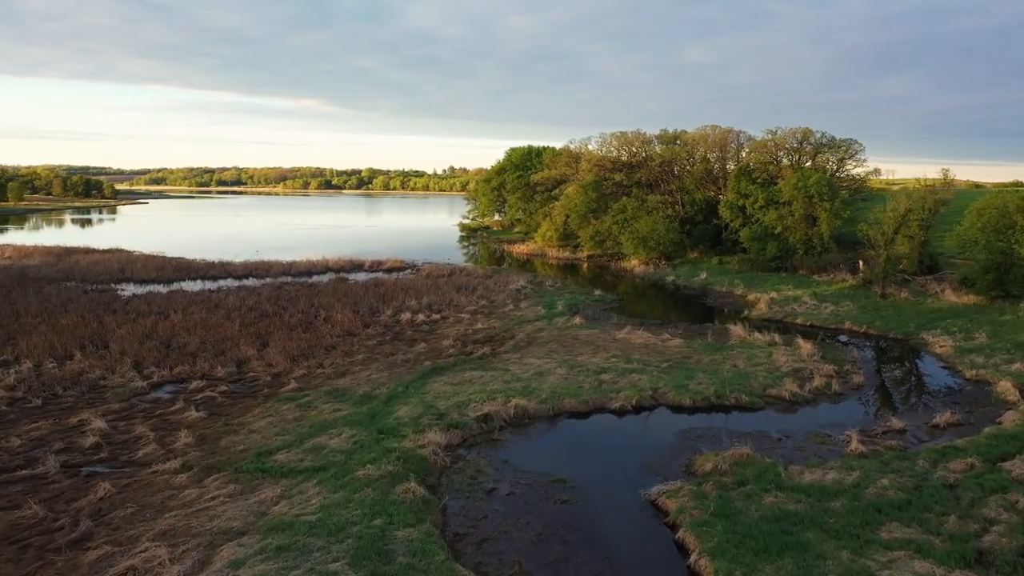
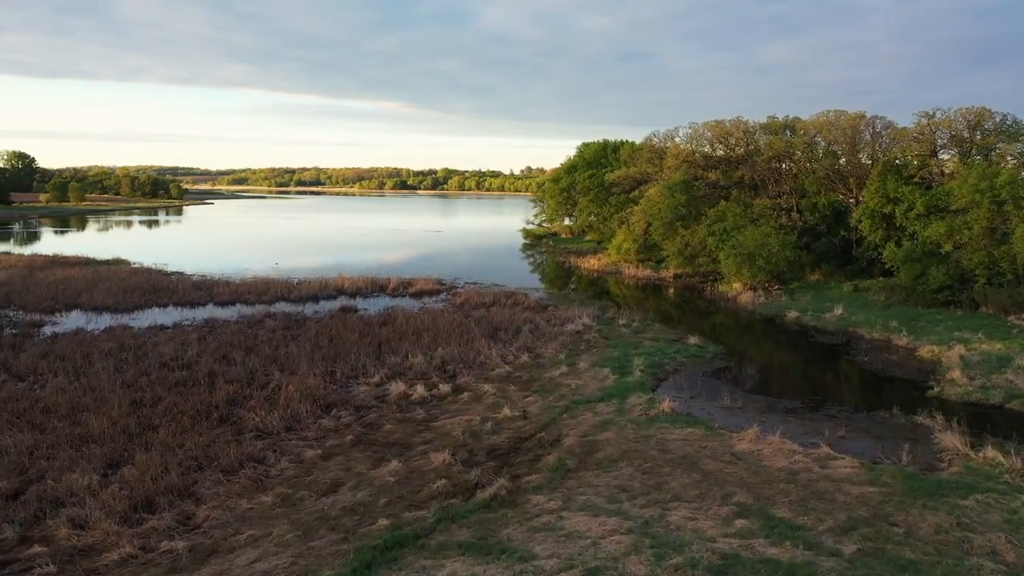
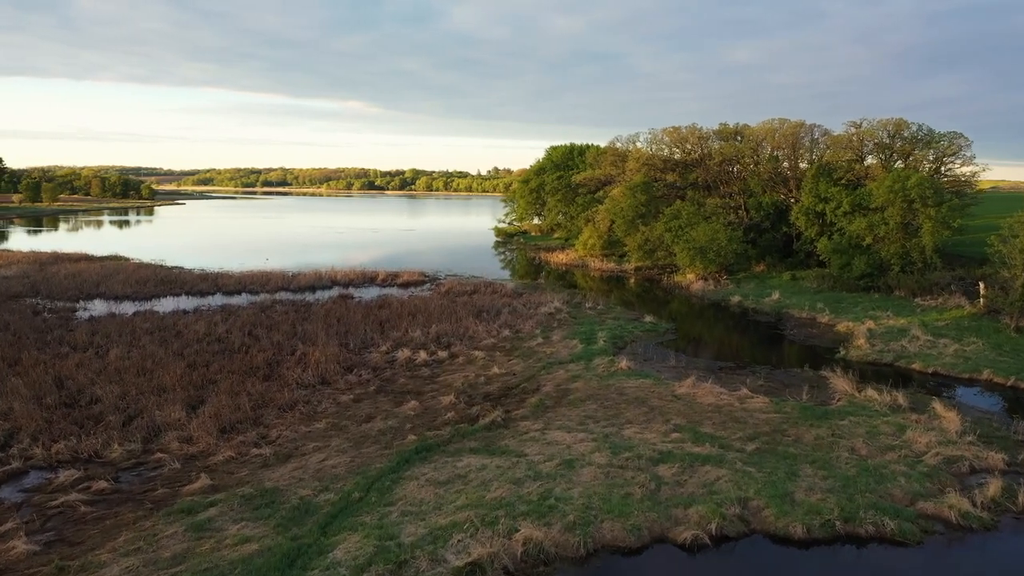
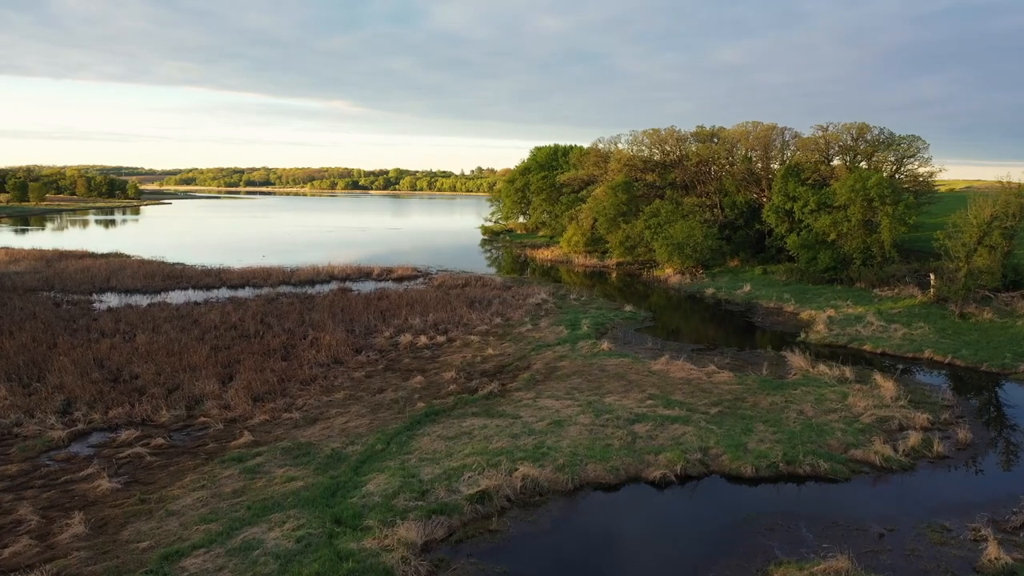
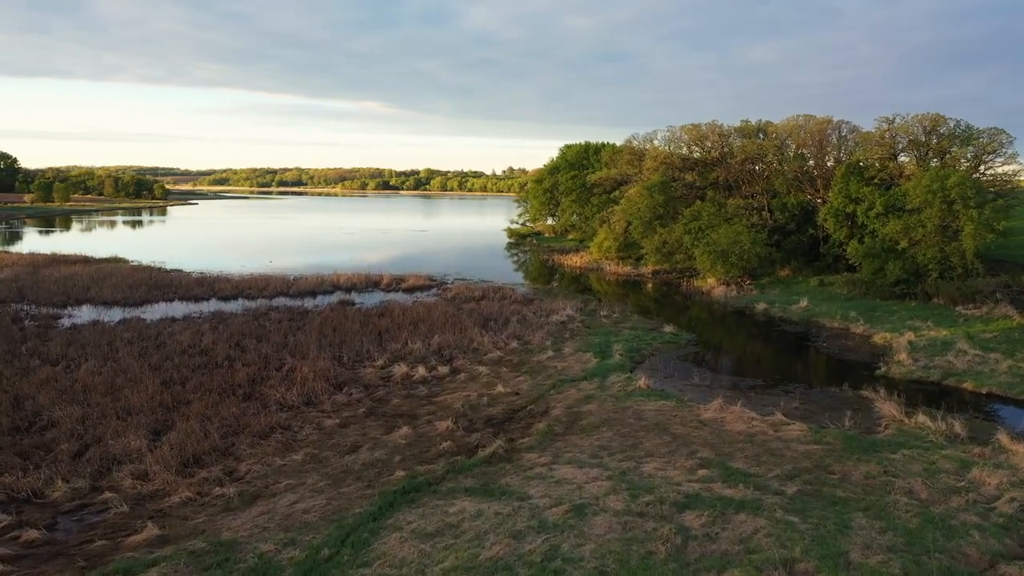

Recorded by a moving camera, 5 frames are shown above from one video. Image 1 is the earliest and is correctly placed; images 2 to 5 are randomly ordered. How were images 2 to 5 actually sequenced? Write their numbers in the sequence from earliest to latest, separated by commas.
4, 3, 5, 2
